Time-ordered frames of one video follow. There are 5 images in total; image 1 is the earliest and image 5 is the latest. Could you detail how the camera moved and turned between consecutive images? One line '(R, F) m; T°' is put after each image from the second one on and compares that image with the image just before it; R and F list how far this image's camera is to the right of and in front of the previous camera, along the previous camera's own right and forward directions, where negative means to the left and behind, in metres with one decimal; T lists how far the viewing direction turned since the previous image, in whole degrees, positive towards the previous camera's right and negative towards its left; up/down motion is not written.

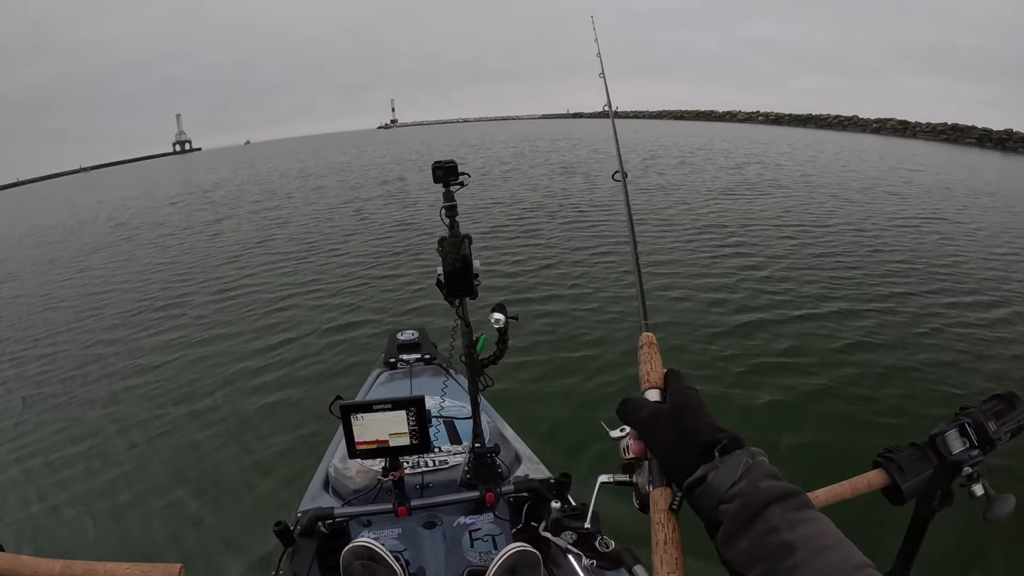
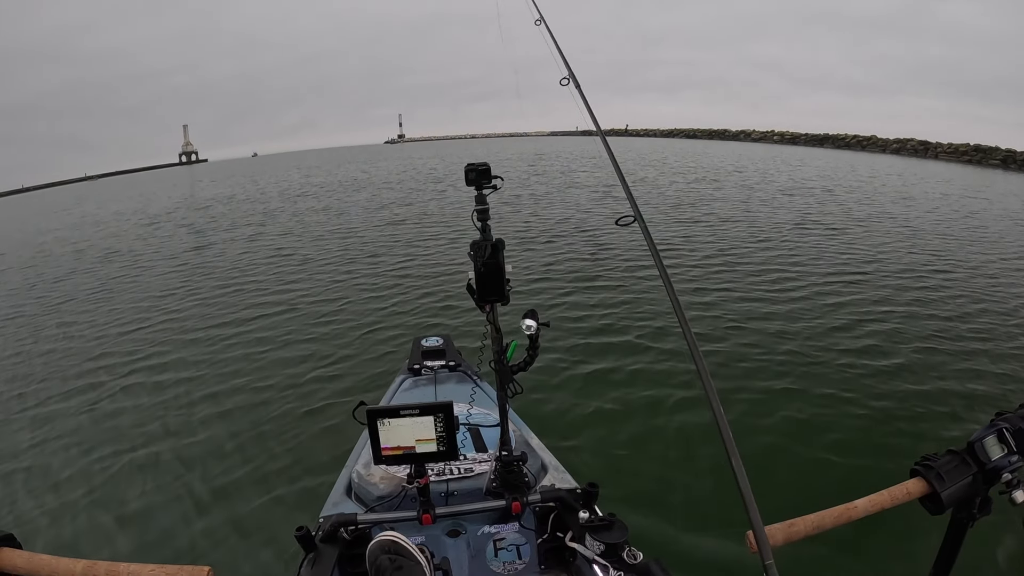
(-0.3, -0.1) m; 0°
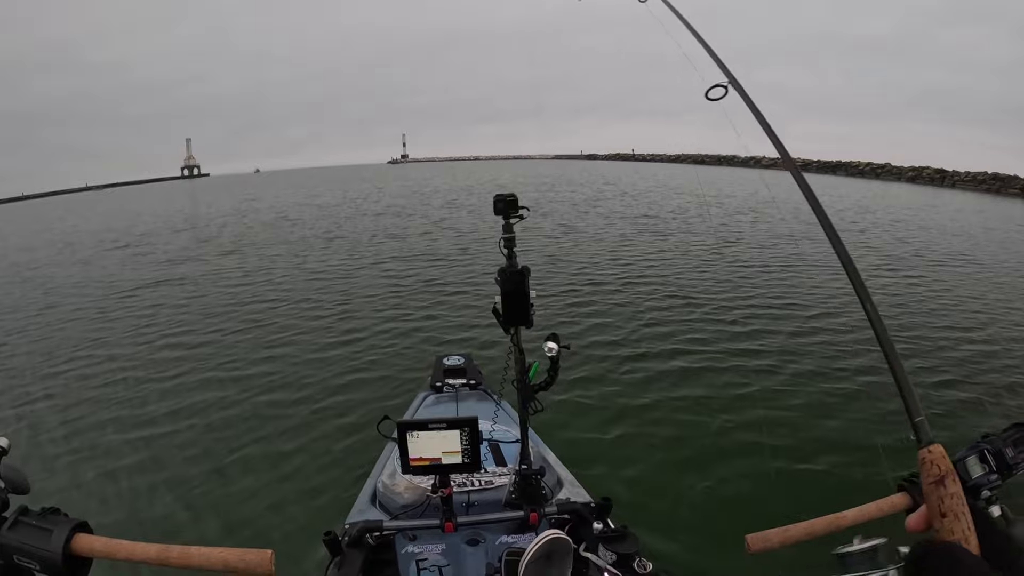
(-0.1, -0.4) m; -1°
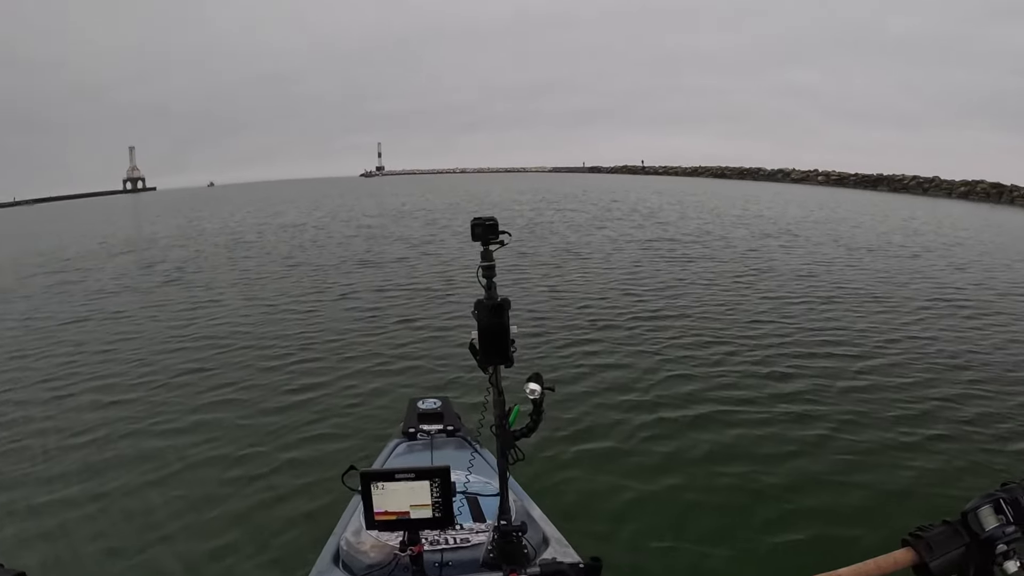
(+0.2, +0.6) m; -1°
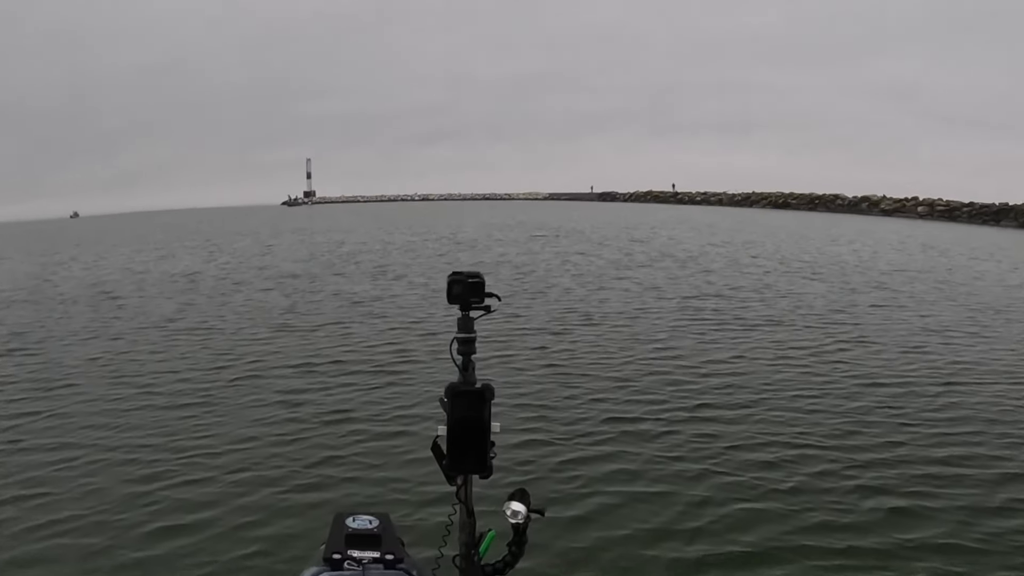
(+0.4, +1.6) m; -4°
